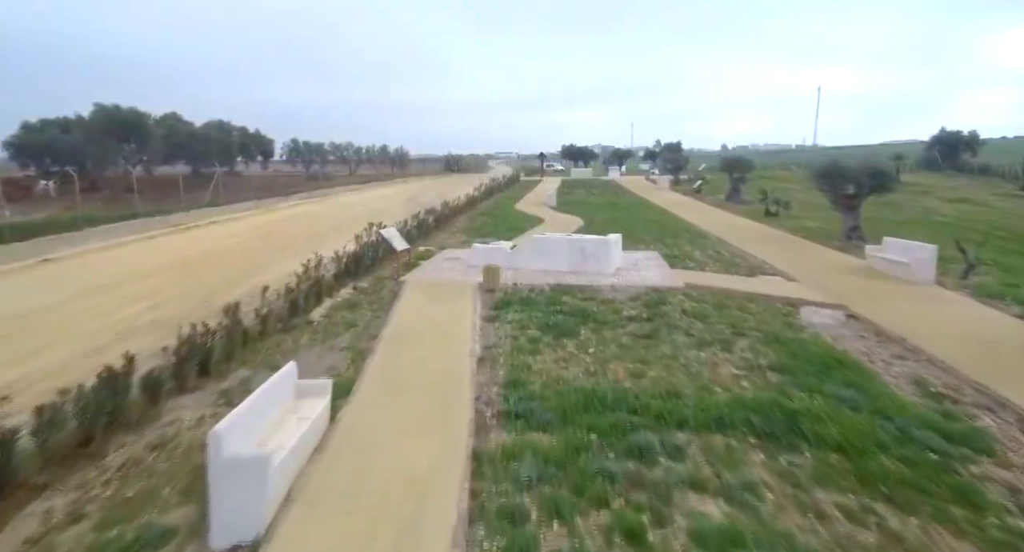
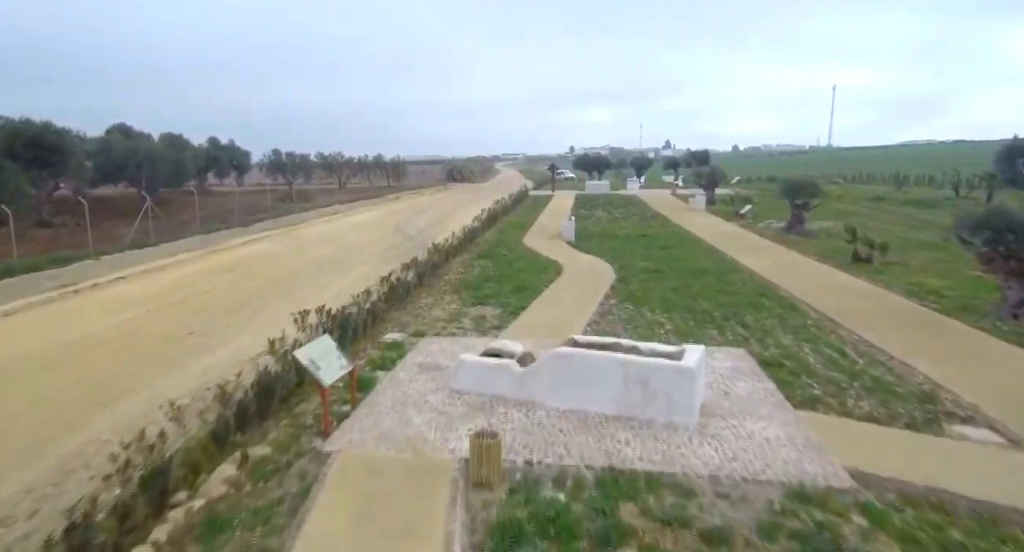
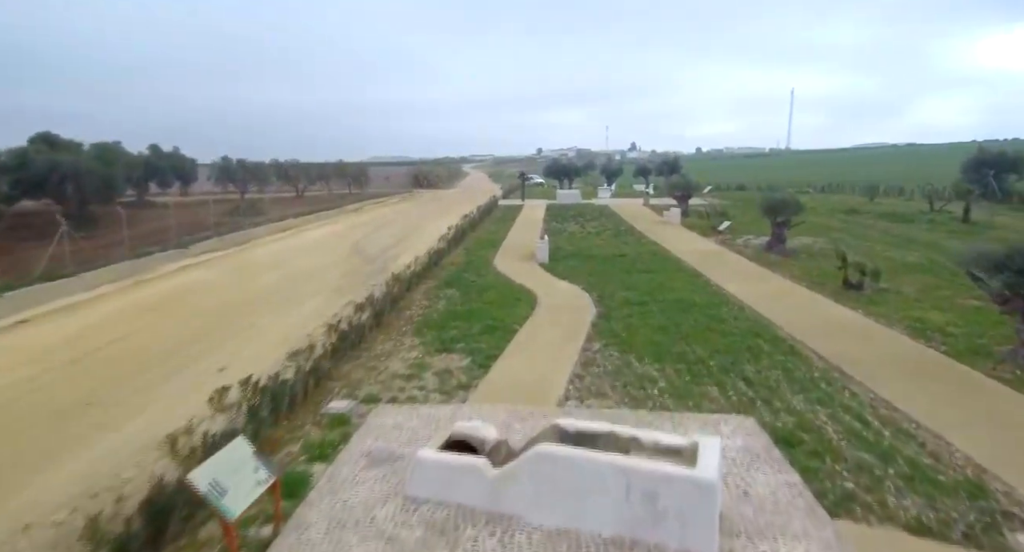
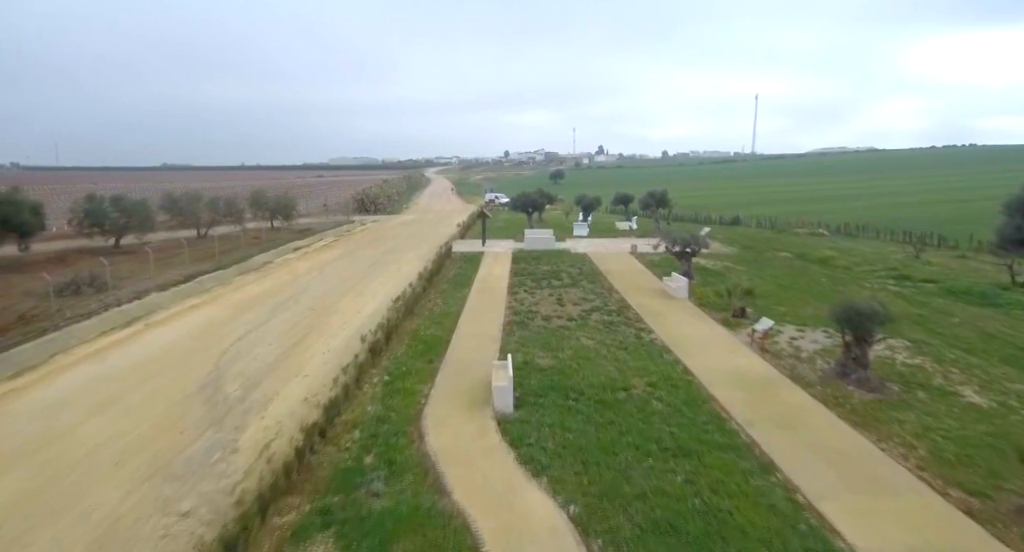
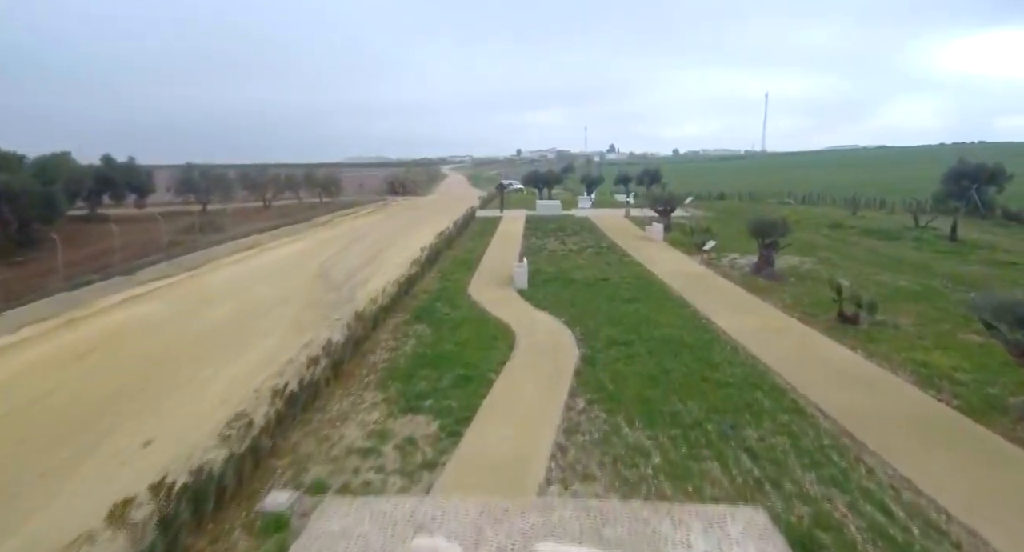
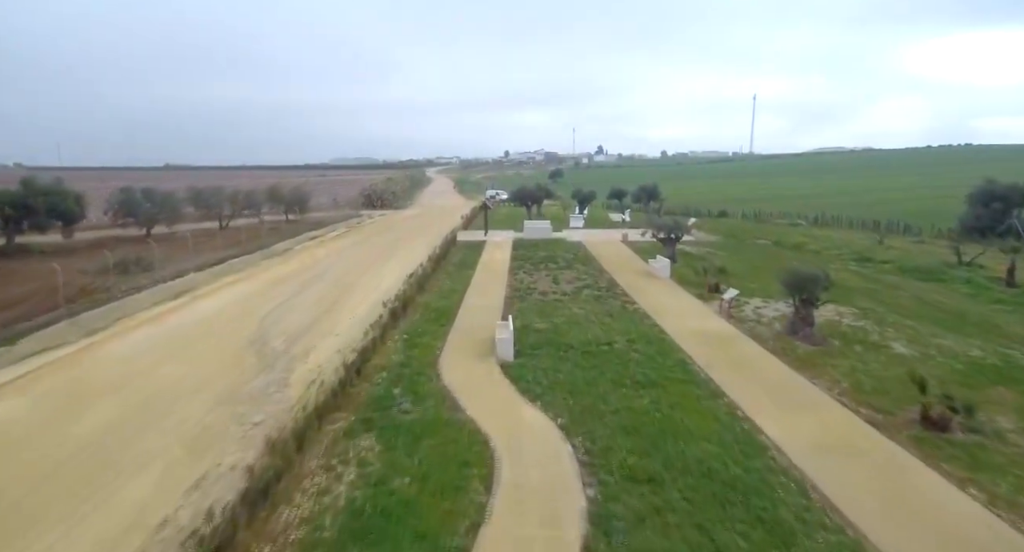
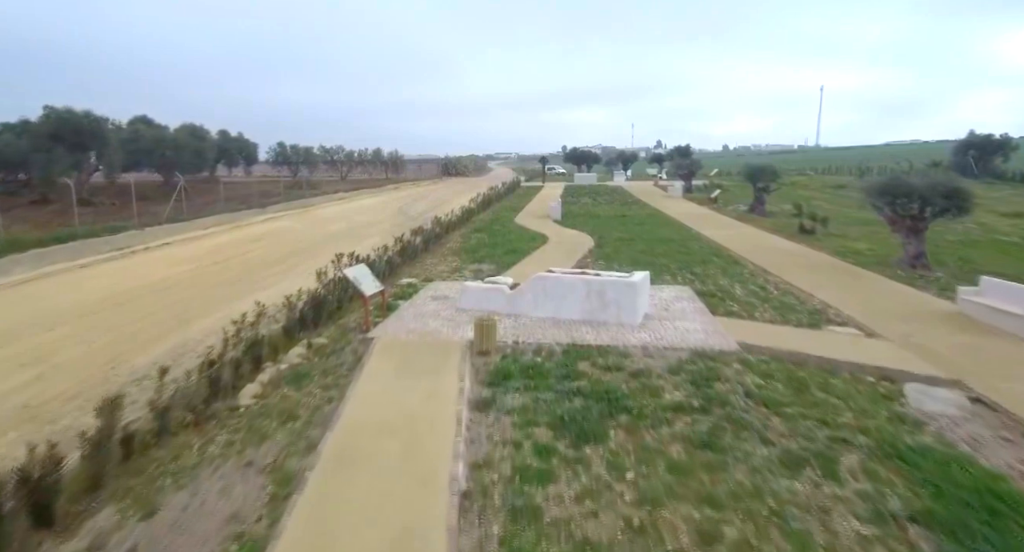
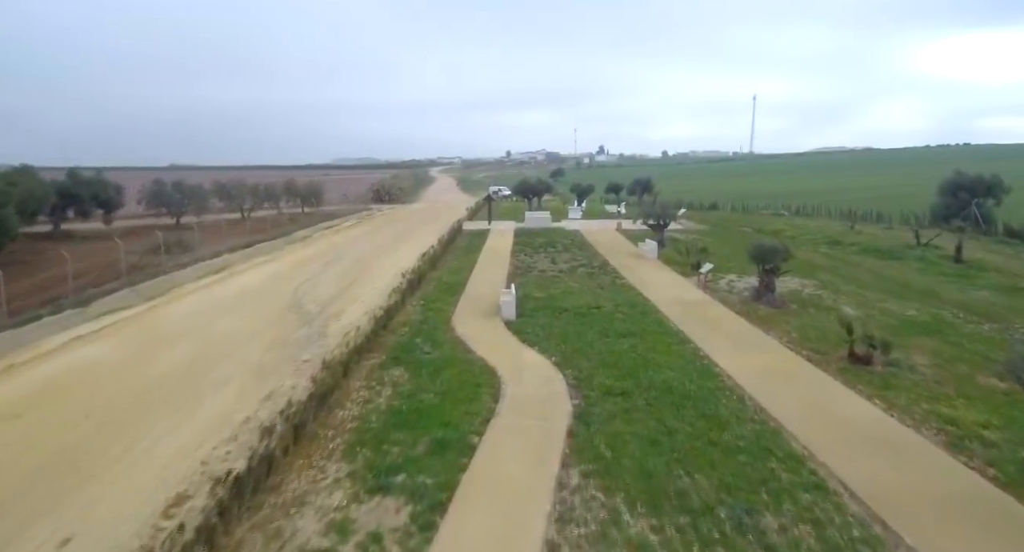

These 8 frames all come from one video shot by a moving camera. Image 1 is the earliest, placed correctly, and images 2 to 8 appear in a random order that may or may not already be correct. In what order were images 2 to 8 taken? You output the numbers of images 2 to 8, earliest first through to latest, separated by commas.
7, 2, 3, 5, 8, 6, 4
